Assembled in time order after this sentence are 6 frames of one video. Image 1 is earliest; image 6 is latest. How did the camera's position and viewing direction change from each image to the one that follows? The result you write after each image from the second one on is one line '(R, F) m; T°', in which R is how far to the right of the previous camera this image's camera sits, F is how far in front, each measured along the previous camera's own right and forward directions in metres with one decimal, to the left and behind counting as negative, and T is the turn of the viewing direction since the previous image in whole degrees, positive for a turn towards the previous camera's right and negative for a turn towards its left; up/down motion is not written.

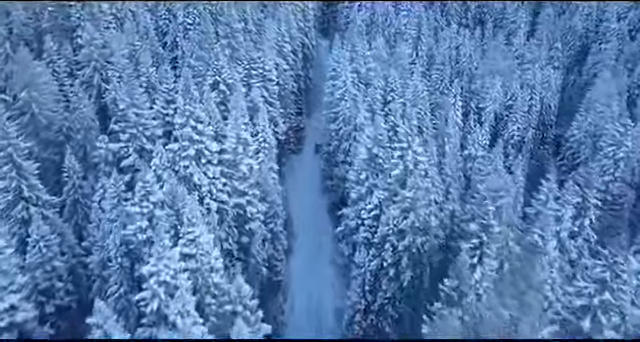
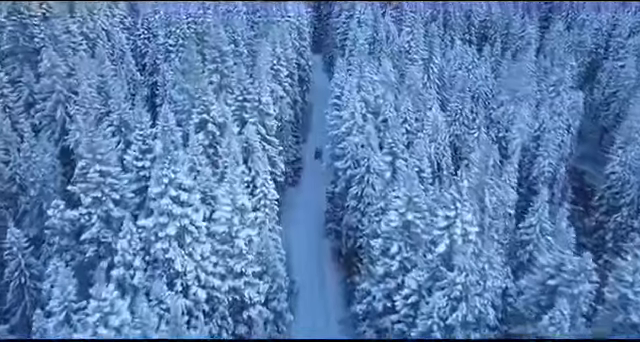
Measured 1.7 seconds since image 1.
(-2.1, +8.4) m; +2°
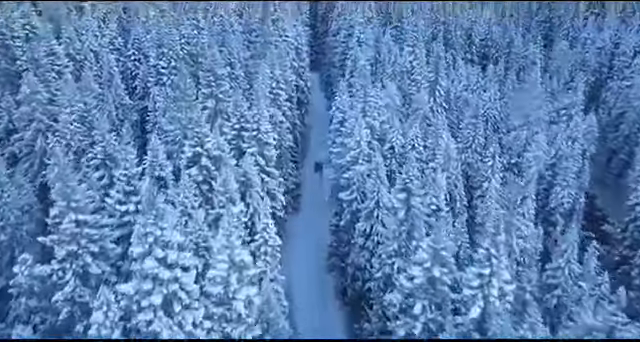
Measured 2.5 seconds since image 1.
(-1.0, +3.9) m; +1°
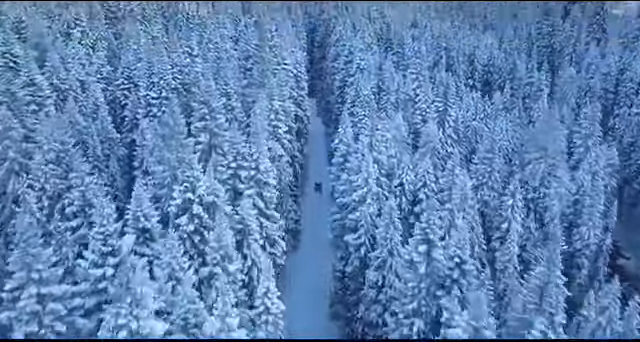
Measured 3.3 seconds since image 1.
(-0.9, +4.3) m; +1°
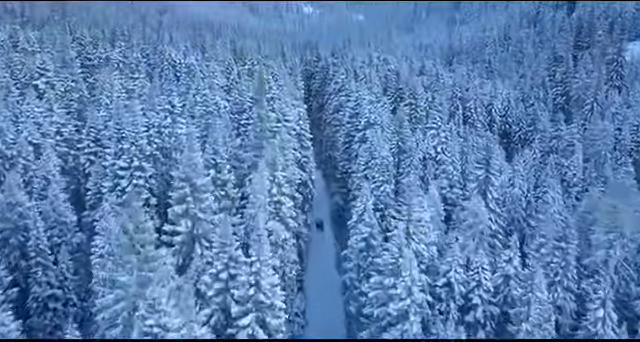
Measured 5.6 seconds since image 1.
(-2.3, +11.5) m; +1°
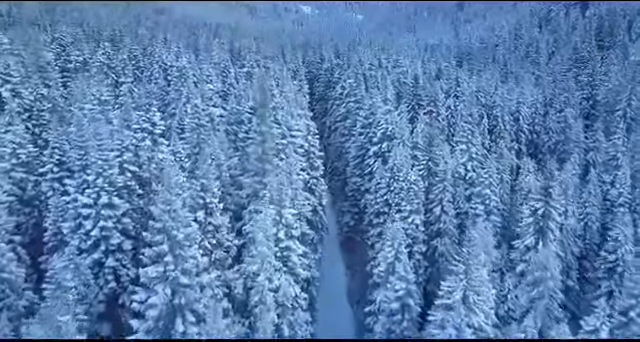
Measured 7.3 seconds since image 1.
(-1.6, +9.4) m; 0°
